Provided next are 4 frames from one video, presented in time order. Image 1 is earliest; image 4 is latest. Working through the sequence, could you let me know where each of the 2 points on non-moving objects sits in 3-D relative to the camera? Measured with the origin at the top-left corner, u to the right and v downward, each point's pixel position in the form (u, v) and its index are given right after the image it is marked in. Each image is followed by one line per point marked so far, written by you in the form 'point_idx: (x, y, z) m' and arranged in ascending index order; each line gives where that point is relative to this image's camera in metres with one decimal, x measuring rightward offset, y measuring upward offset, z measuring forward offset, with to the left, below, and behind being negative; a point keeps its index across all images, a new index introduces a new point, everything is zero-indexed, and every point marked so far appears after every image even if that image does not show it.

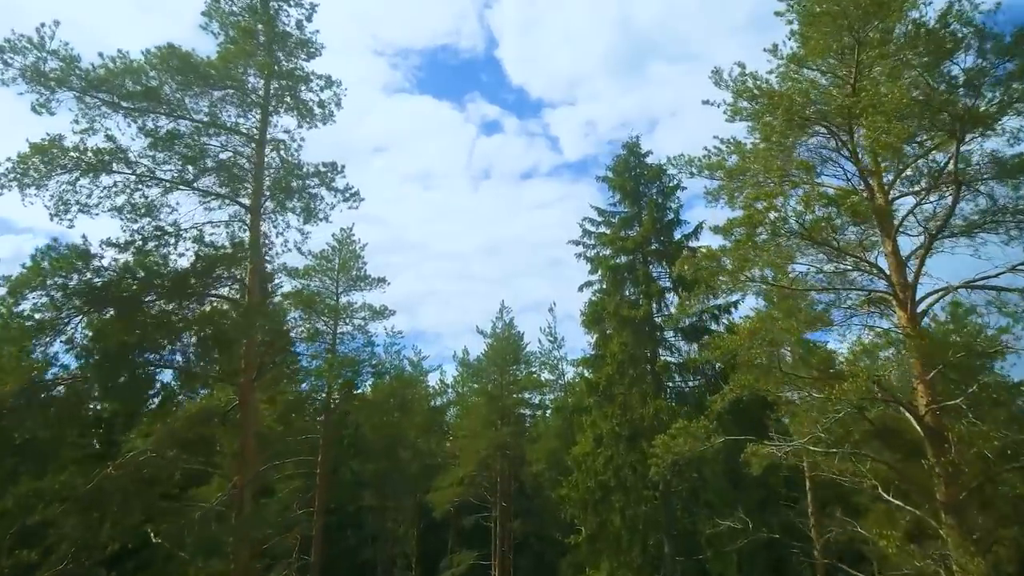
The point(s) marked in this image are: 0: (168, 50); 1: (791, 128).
0: (-5.7, +3.9, +13.6) m
1: (+4.8, +2.7, +14.1) m
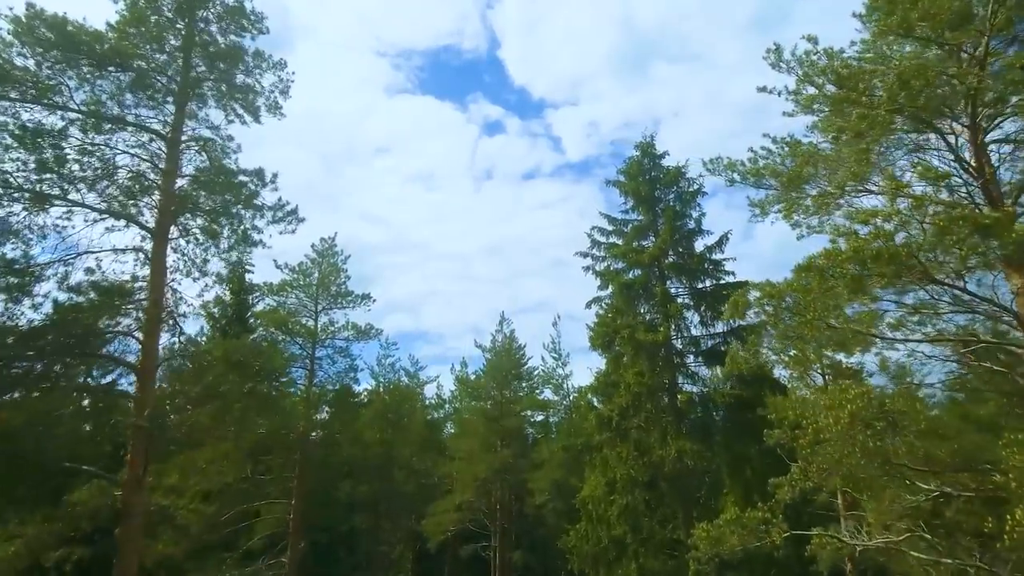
0: (-5.8, +3.3, +10.0) m
1: (+4.8, +2.1, +10.5) m
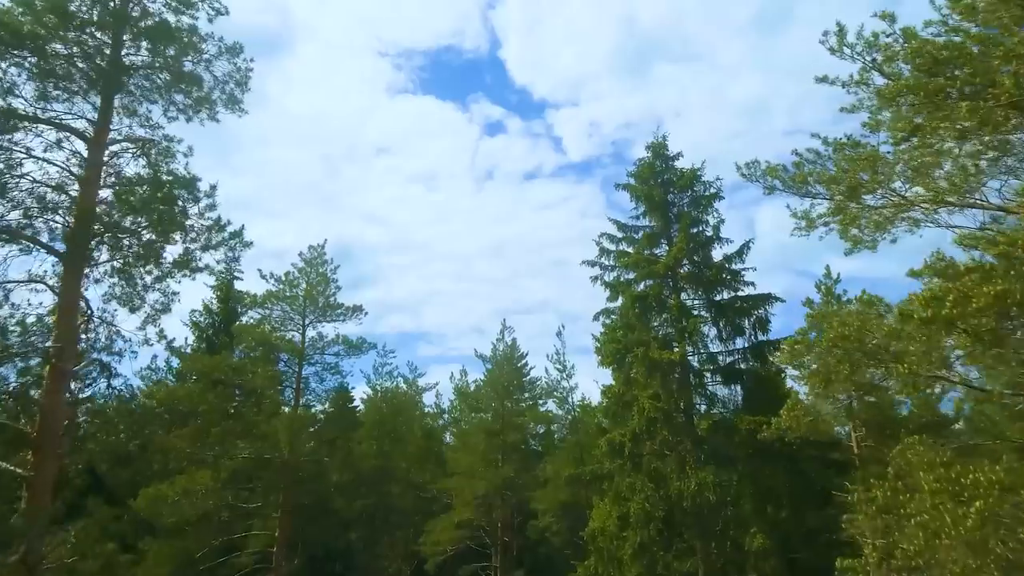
0: (-5.7, +2.9, +7.9) m
1: (+4.8, +1.7, +8.4) m
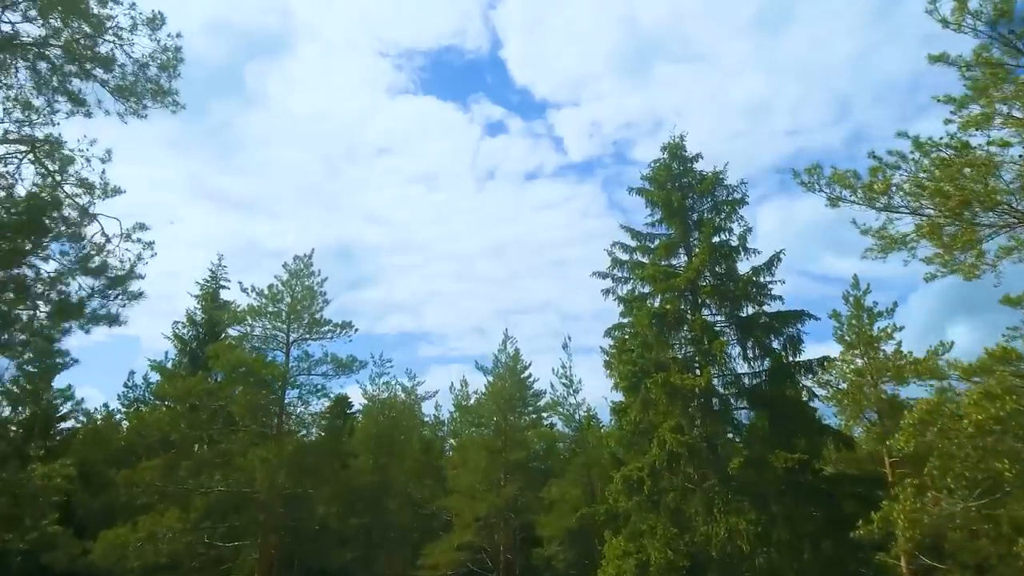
0: (-5.6, +2.5, +5.5) m
1: (+4.9, +1.3, +5.9) m
